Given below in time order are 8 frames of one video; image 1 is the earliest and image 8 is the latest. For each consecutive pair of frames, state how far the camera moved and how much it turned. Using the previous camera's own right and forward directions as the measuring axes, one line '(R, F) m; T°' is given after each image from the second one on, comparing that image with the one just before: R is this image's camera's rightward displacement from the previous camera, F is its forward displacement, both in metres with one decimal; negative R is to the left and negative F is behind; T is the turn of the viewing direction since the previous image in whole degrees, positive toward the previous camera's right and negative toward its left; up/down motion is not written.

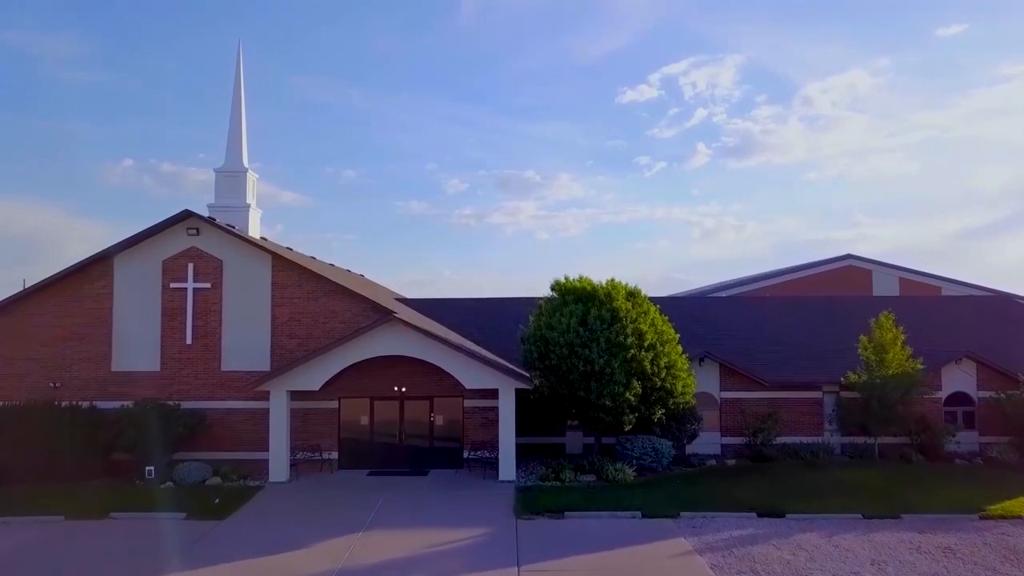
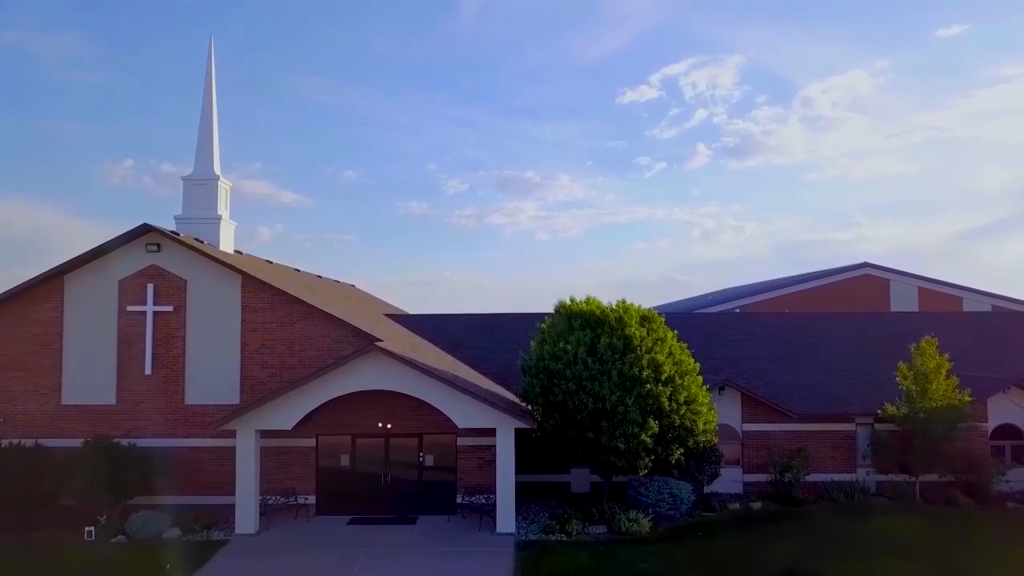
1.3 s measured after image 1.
(0.0, +2.7) m; 0°
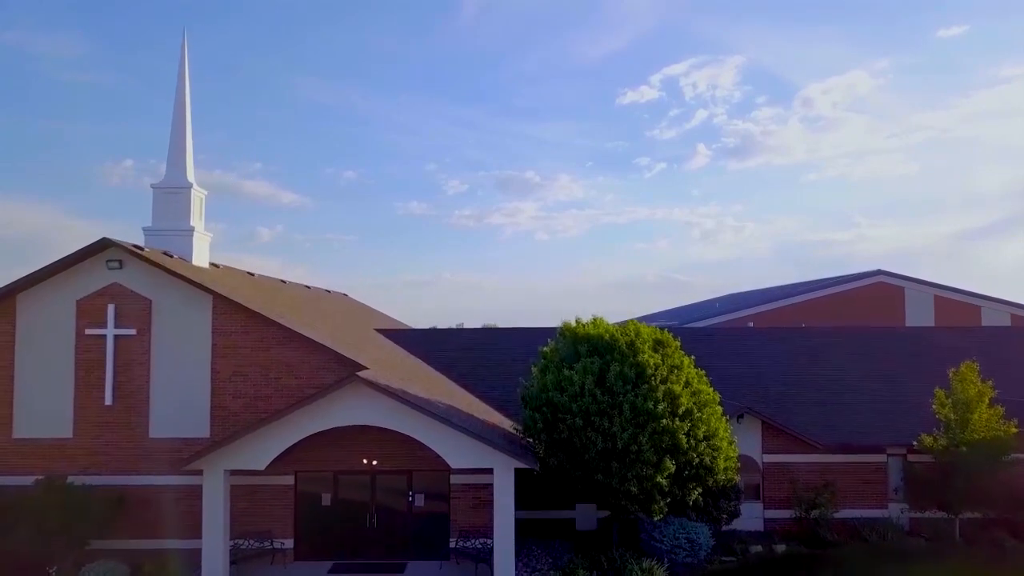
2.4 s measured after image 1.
(0.0, +2.1) m; 0°
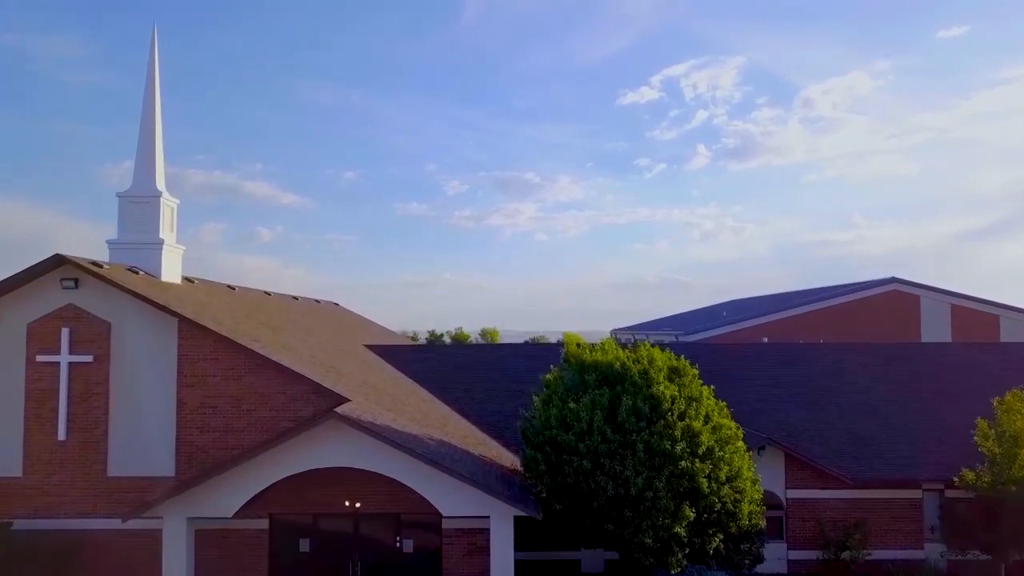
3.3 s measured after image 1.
(0.0, +2.0) m; 0°
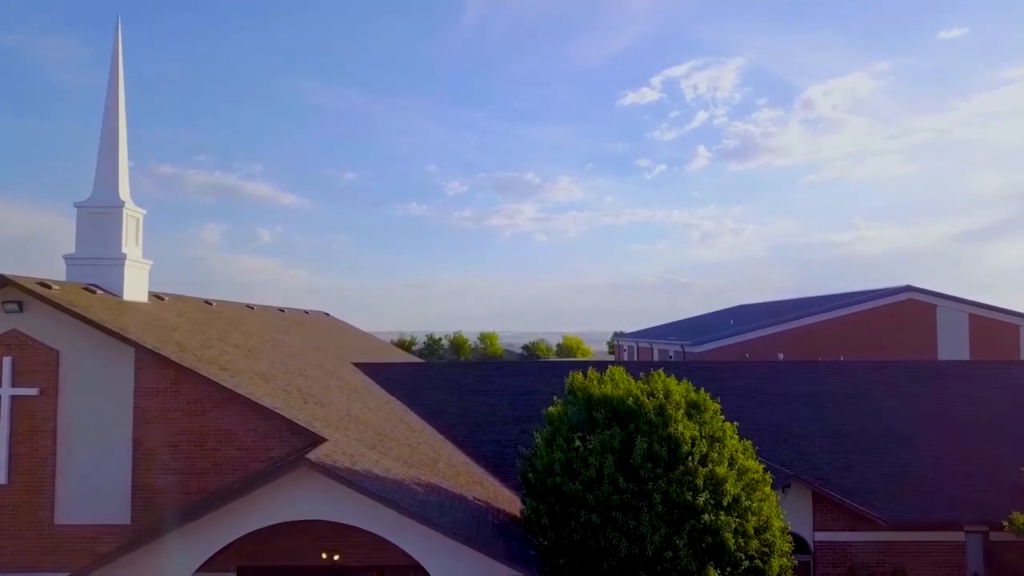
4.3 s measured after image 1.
(0.0, +2.0) m; 0°
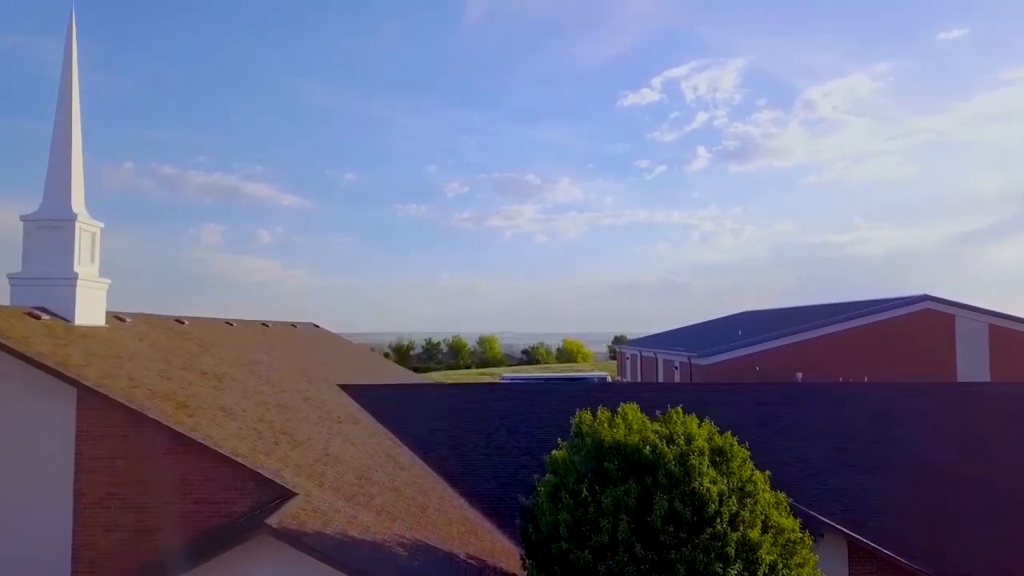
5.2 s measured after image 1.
(0.0, +2.0) m; 0°
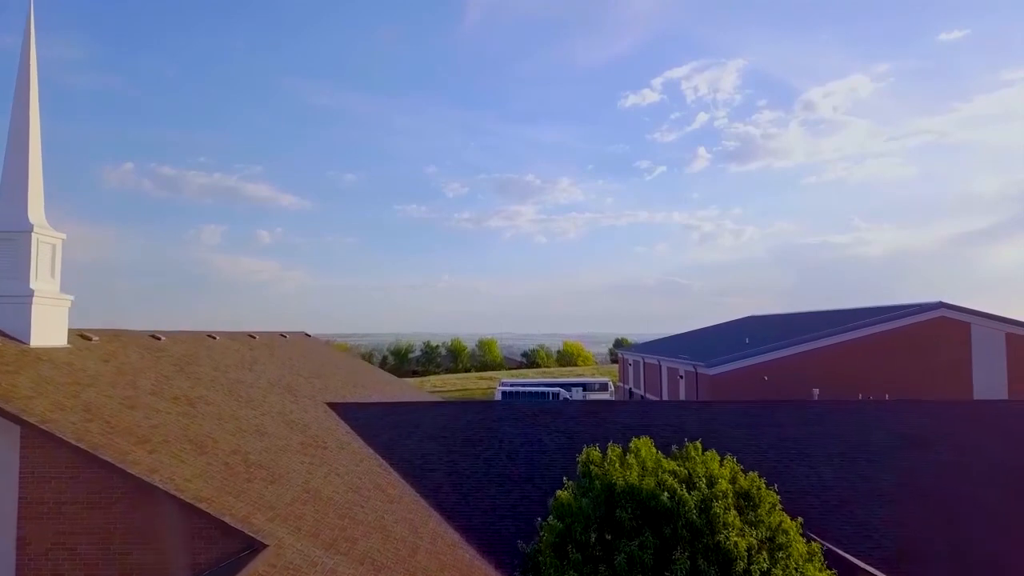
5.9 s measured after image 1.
(0.0, +1.5) m; 0°
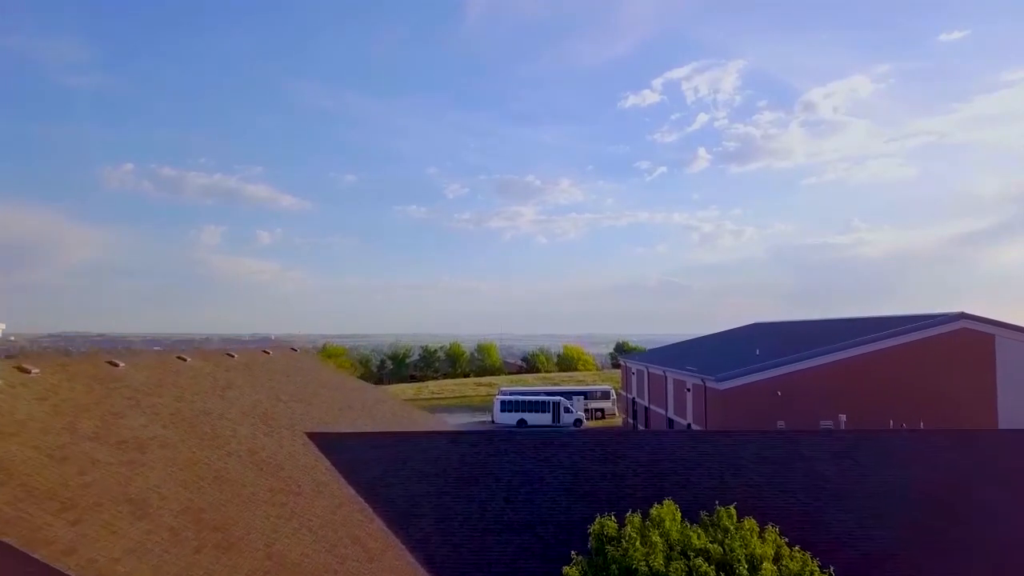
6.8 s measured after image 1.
(0.0, +2.2) m; 0°
